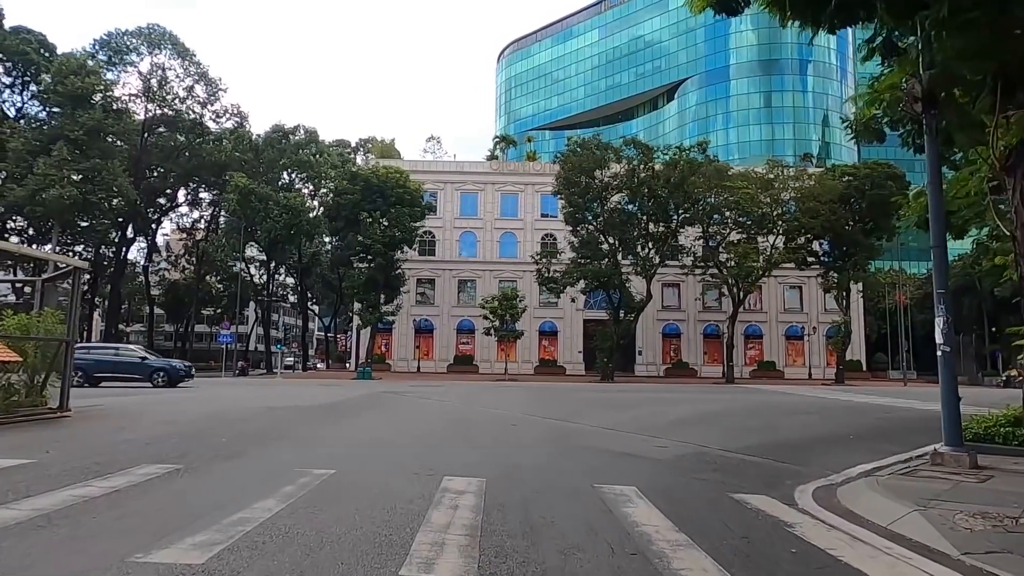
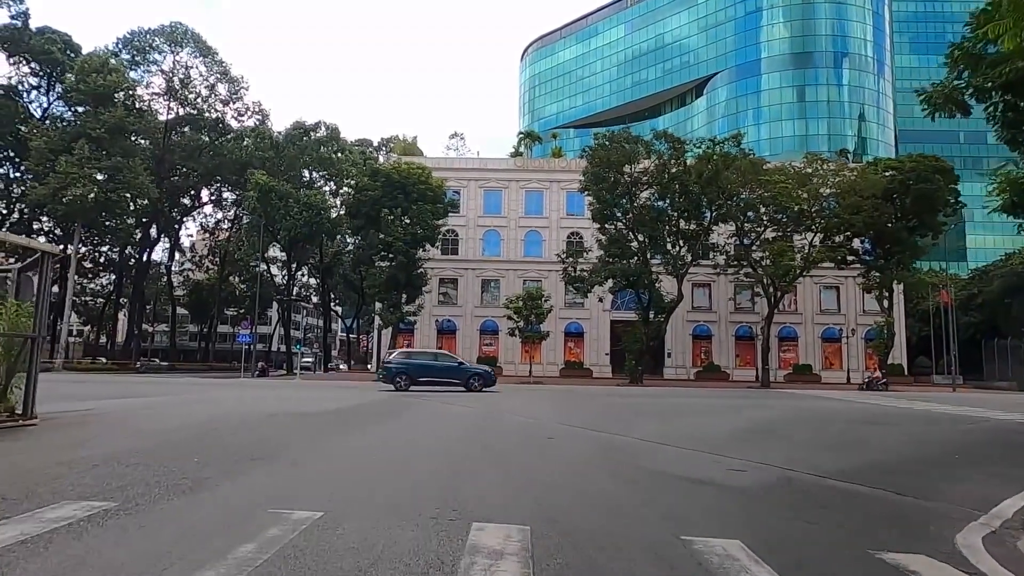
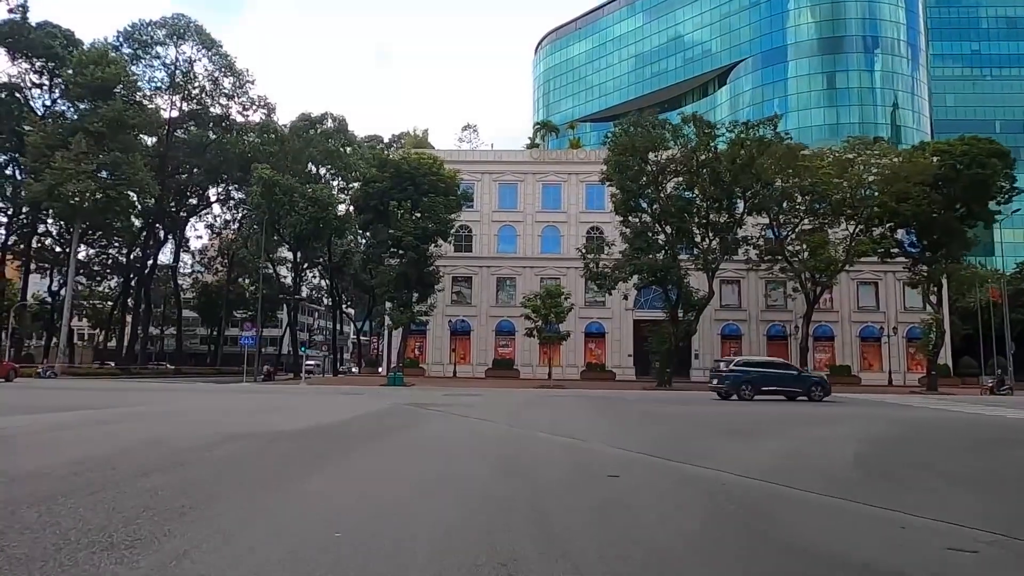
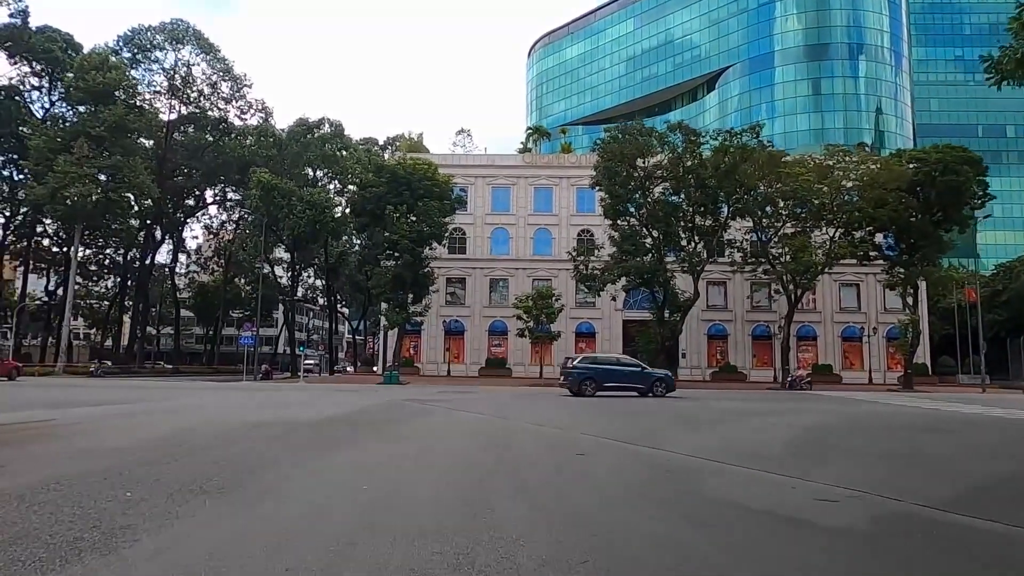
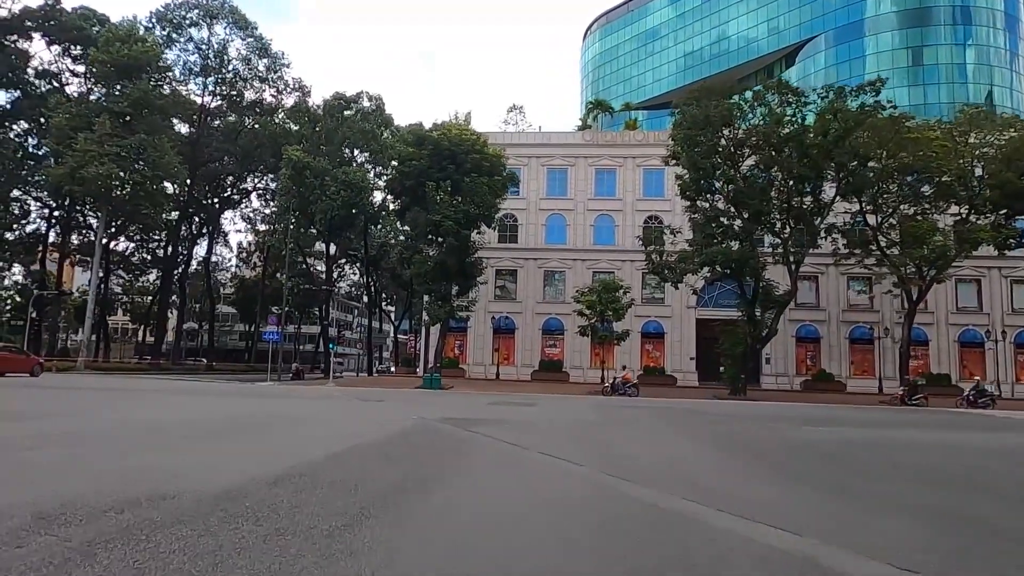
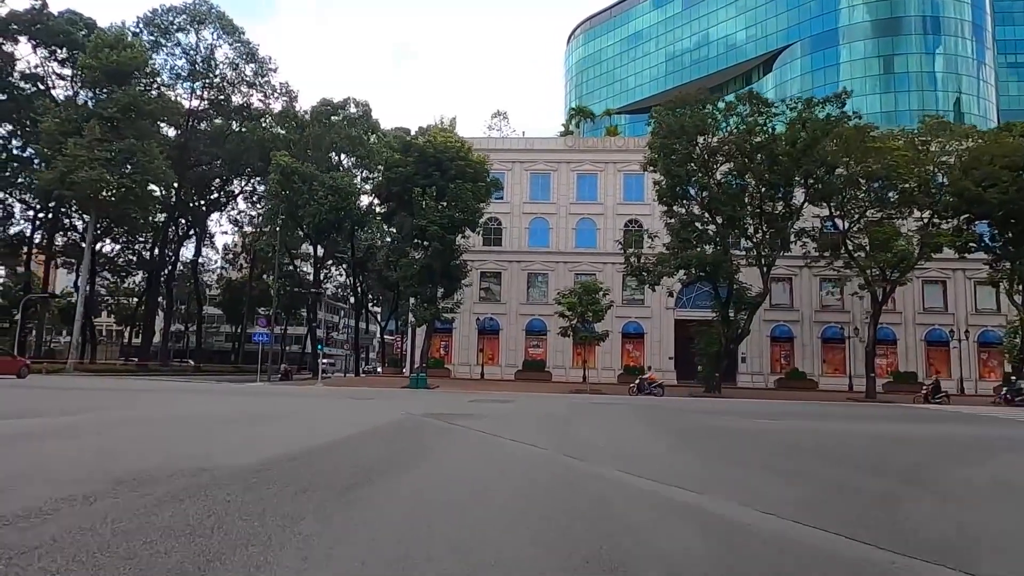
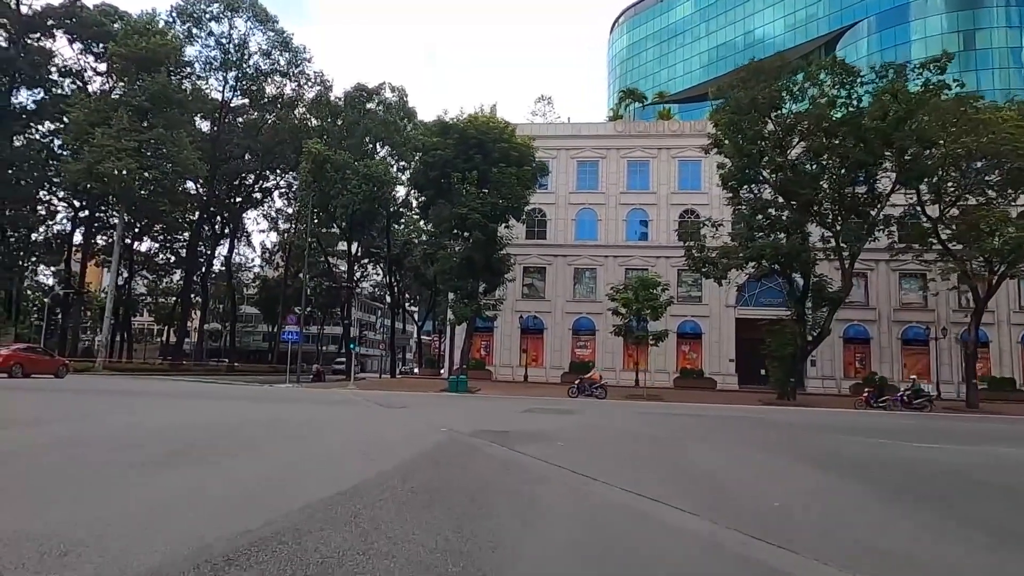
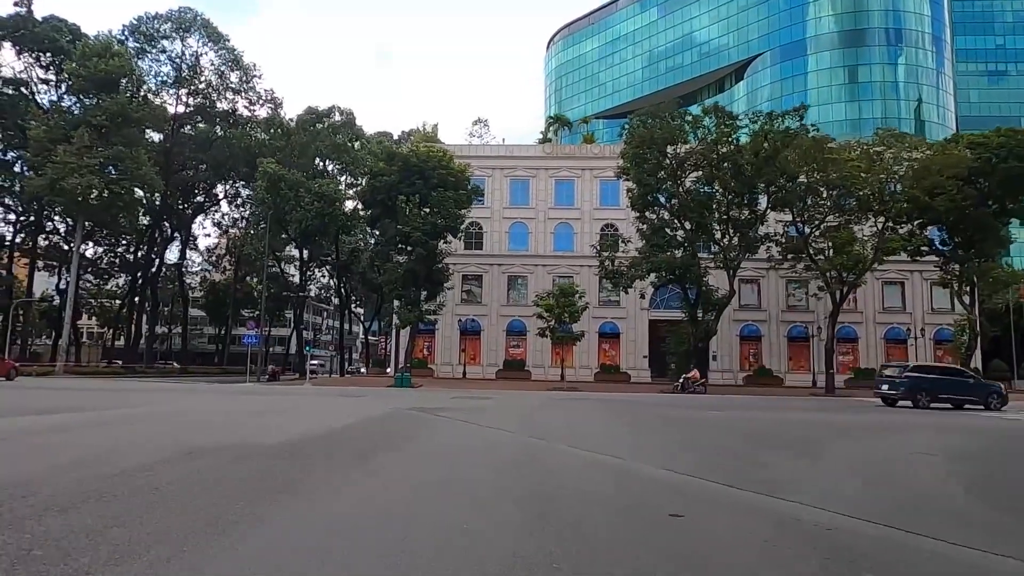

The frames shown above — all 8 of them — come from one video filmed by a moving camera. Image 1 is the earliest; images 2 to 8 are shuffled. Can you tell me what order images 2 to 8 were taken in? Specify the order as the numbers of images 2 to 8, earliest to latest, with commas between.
2, 4, 3, 8, 6, 5, 7
